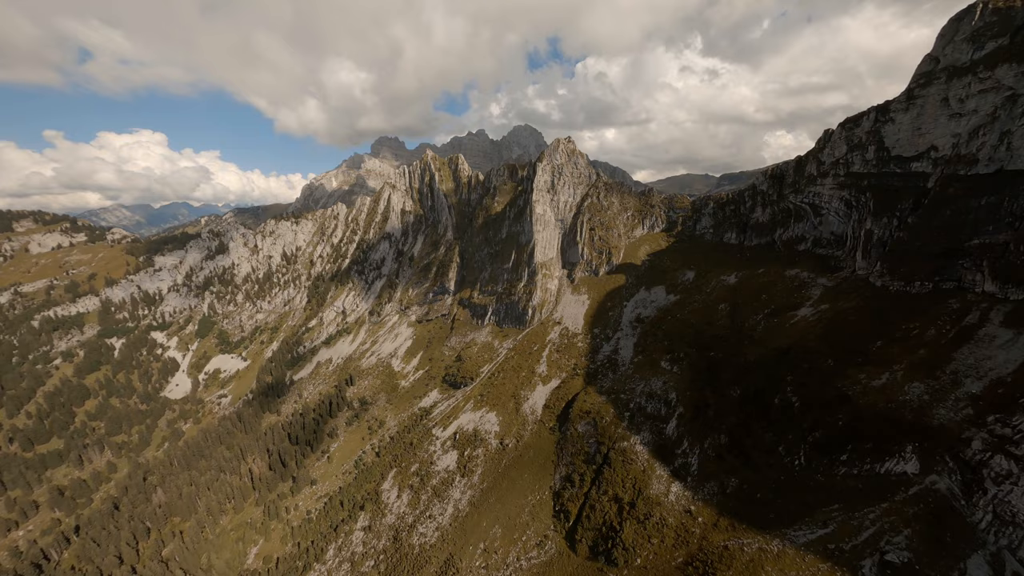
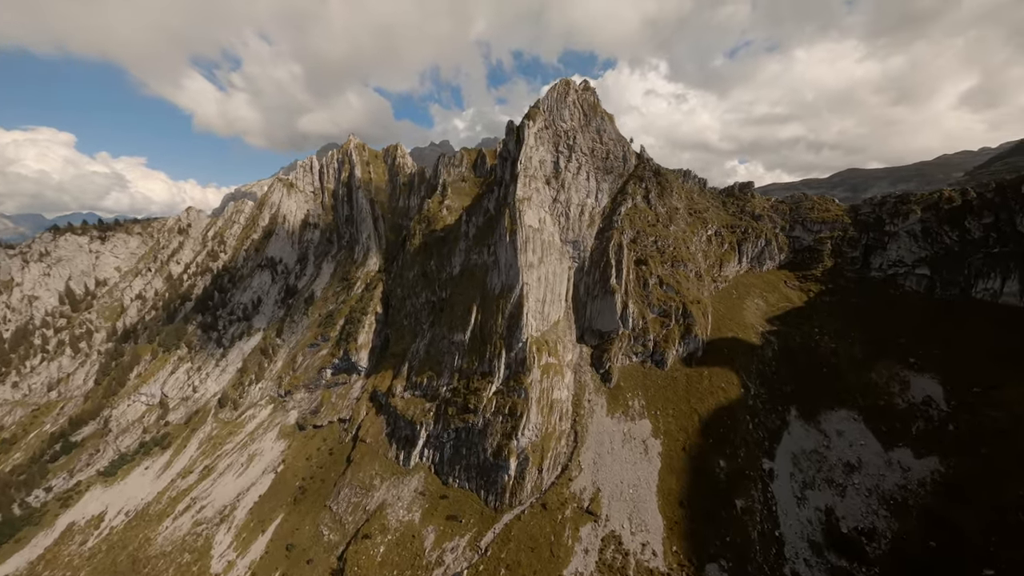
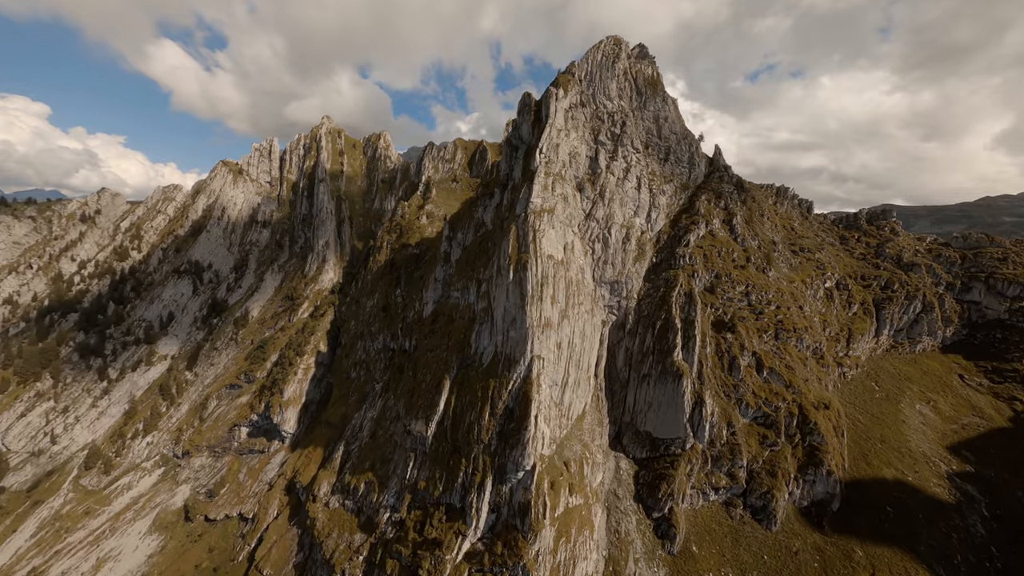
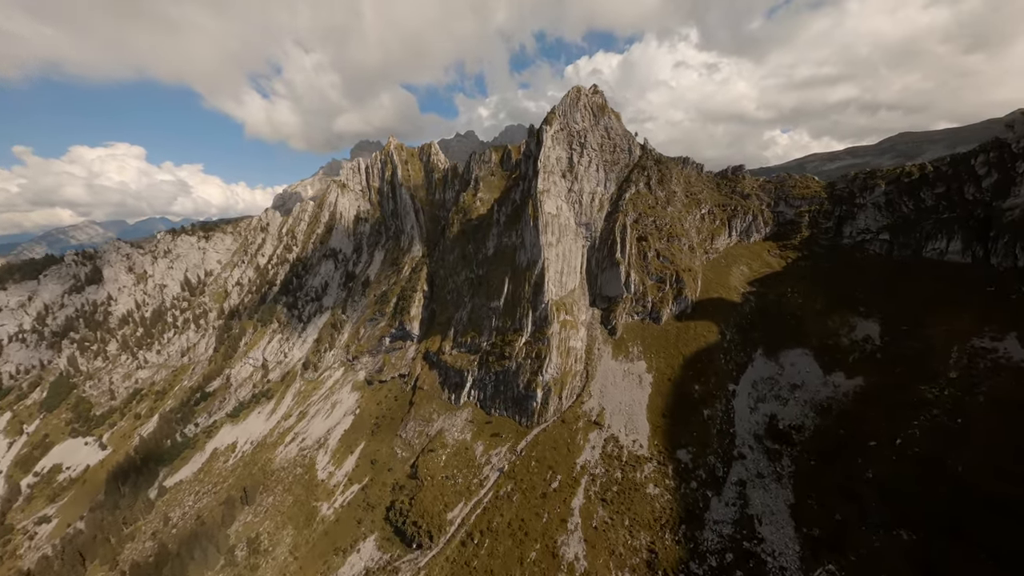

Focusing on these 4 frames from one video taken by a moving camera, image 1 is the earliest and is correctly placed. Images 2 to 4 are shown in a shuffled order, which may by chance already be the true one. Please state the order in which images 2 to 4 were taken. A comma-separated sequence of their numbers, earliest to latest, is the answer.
4, 2, 3
